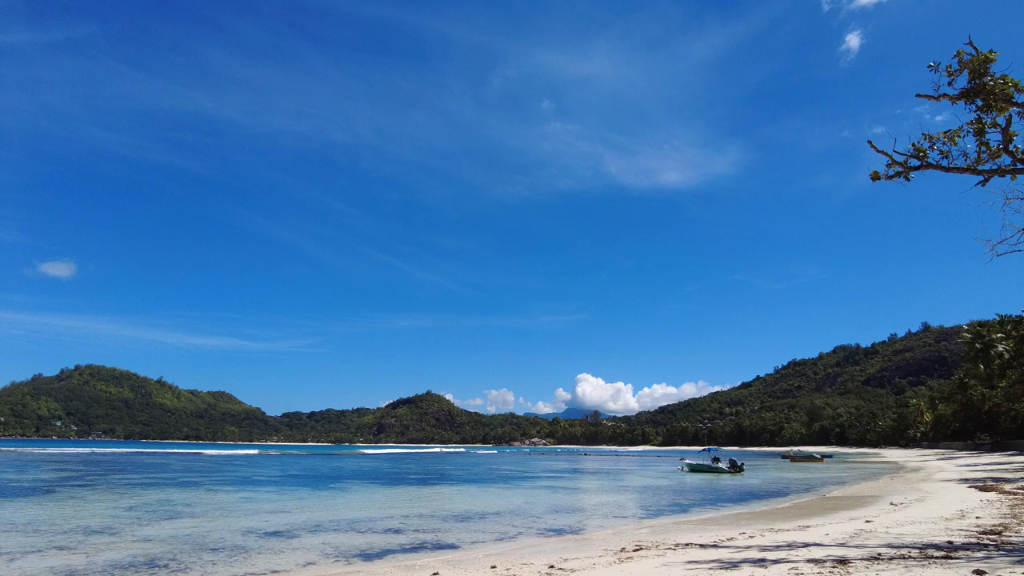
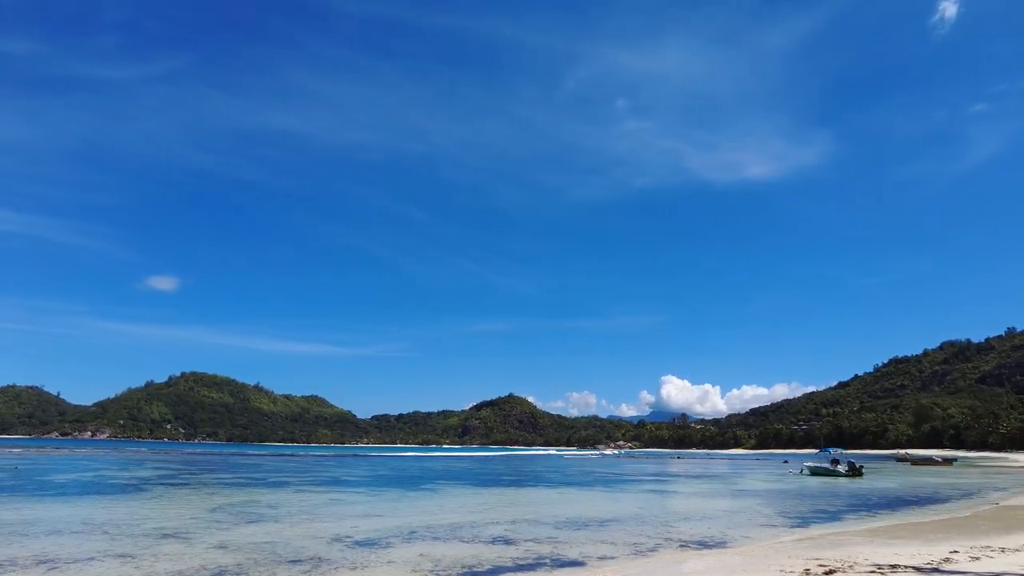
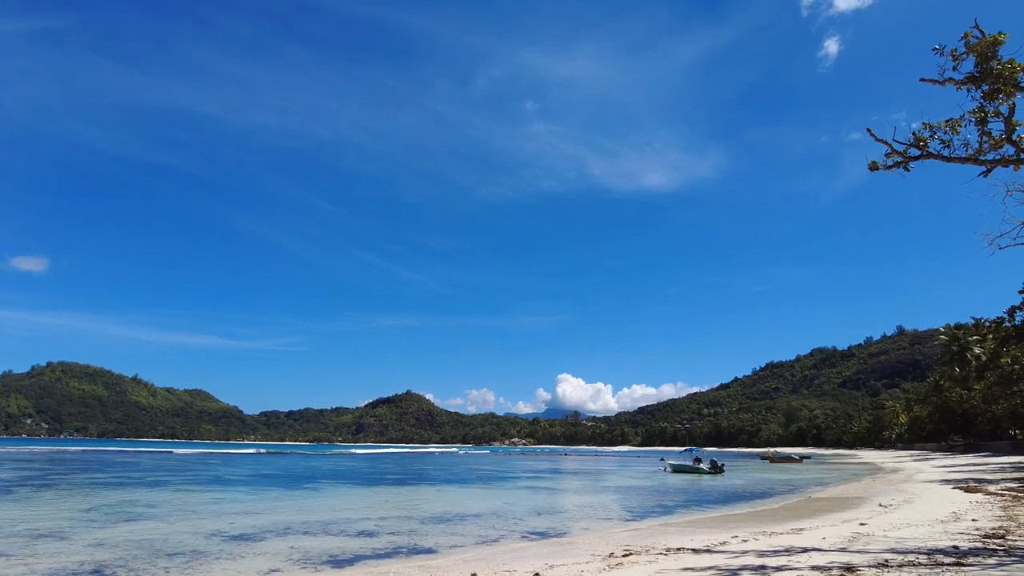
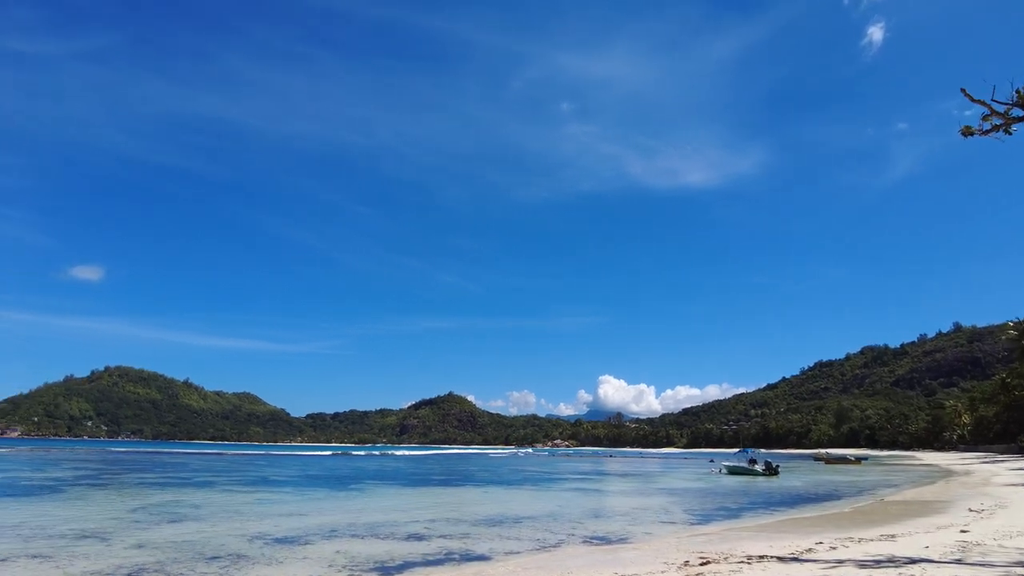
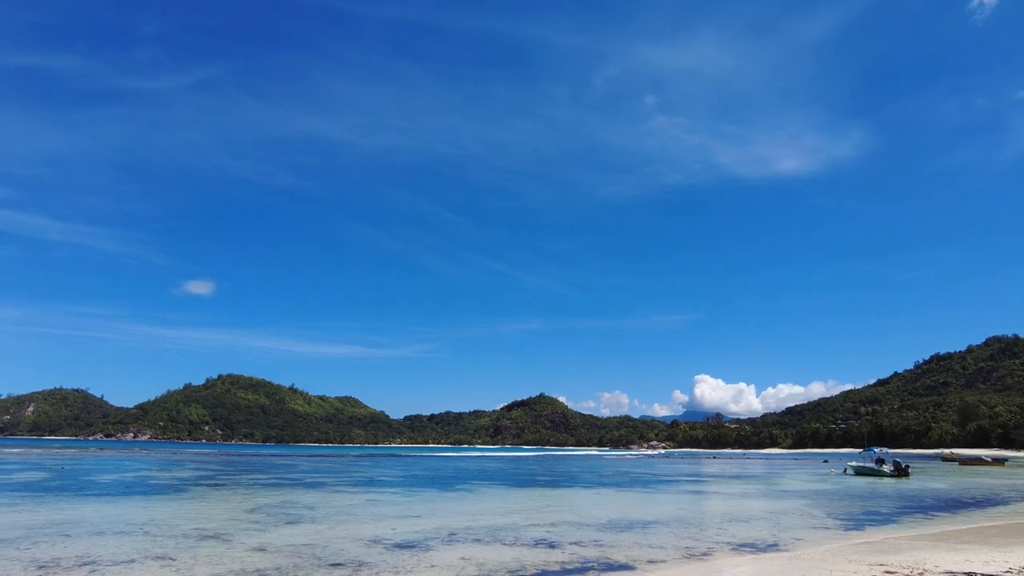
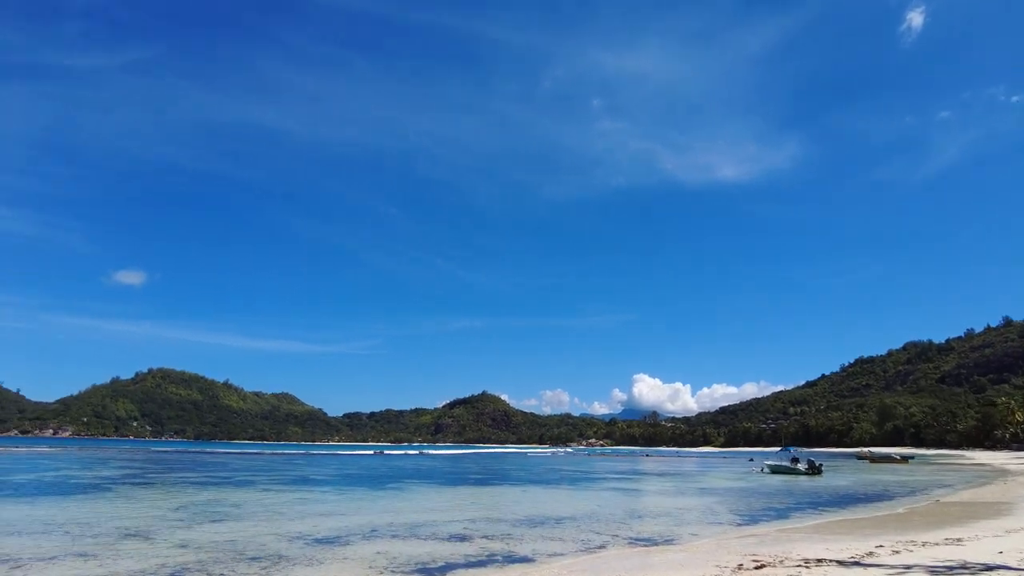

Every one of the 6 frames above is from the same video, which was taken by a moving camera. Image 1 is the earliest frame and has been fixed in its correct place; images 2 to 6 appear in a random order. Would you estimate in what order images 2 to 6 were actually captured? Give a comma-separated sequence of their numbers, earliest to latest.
3, 4, 6, 2, 5
